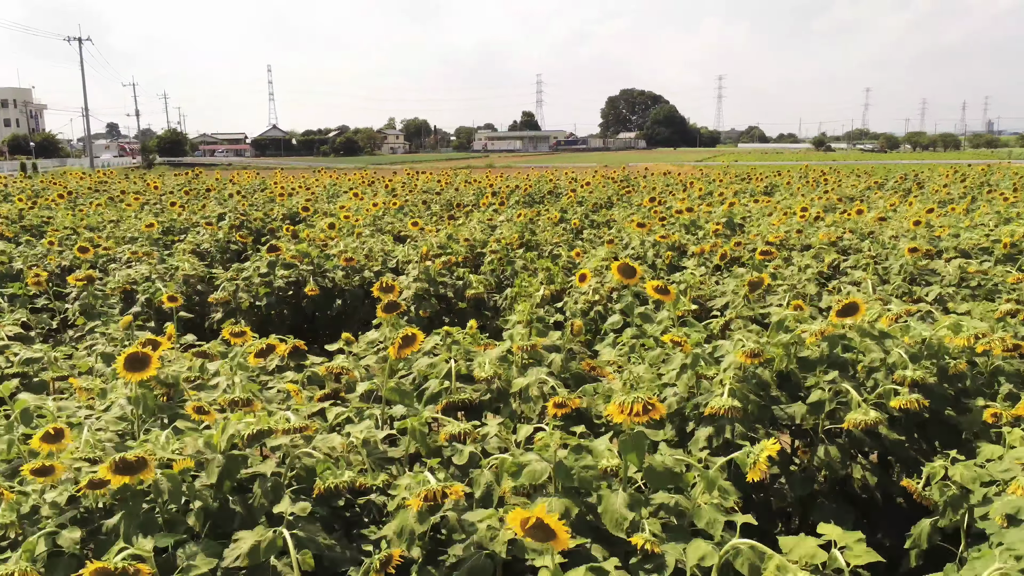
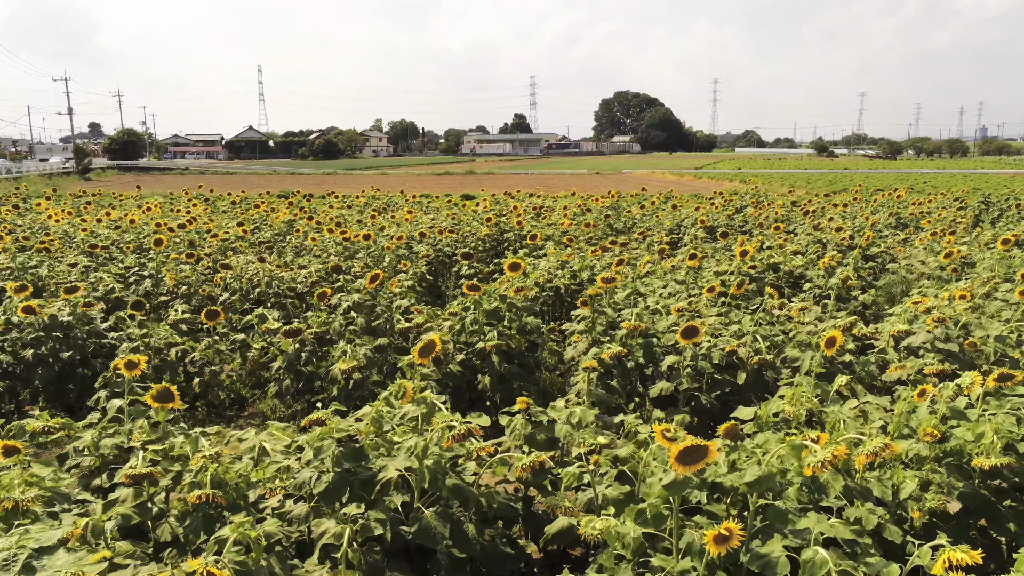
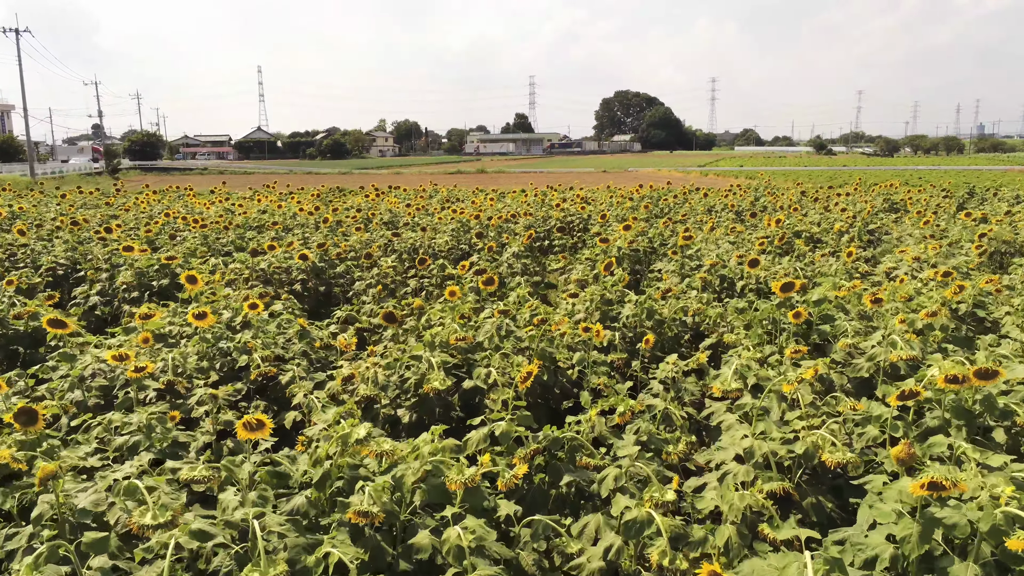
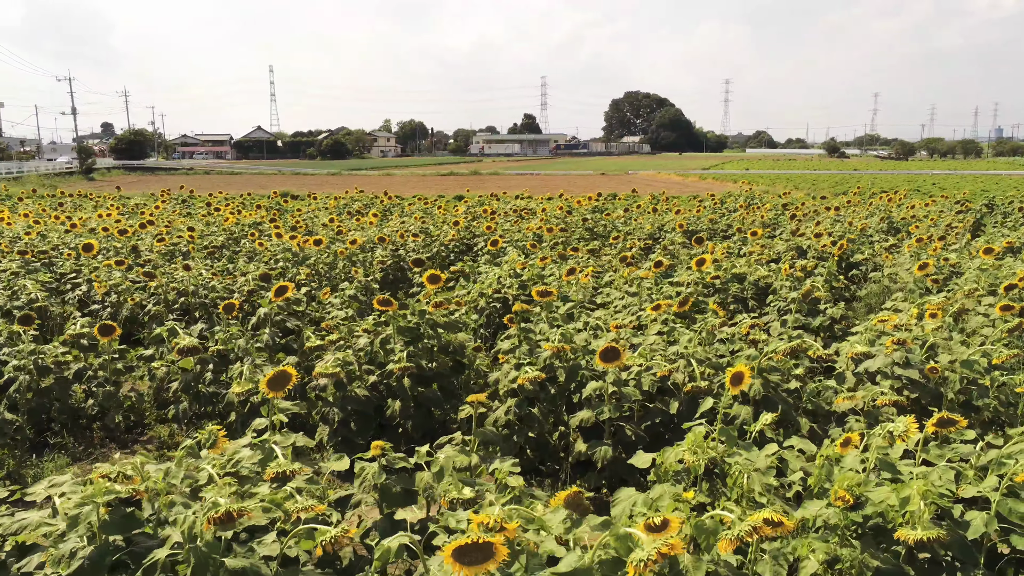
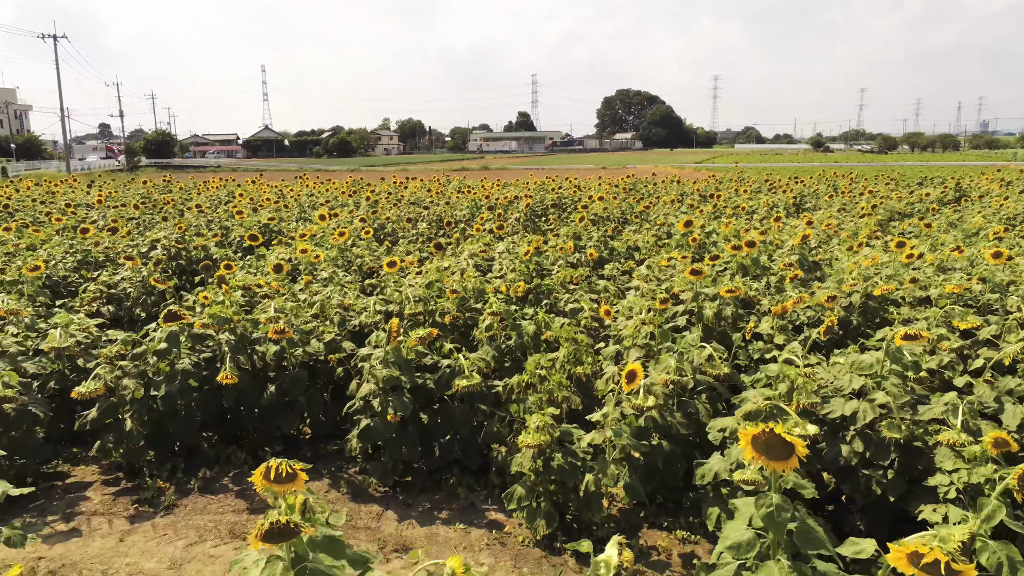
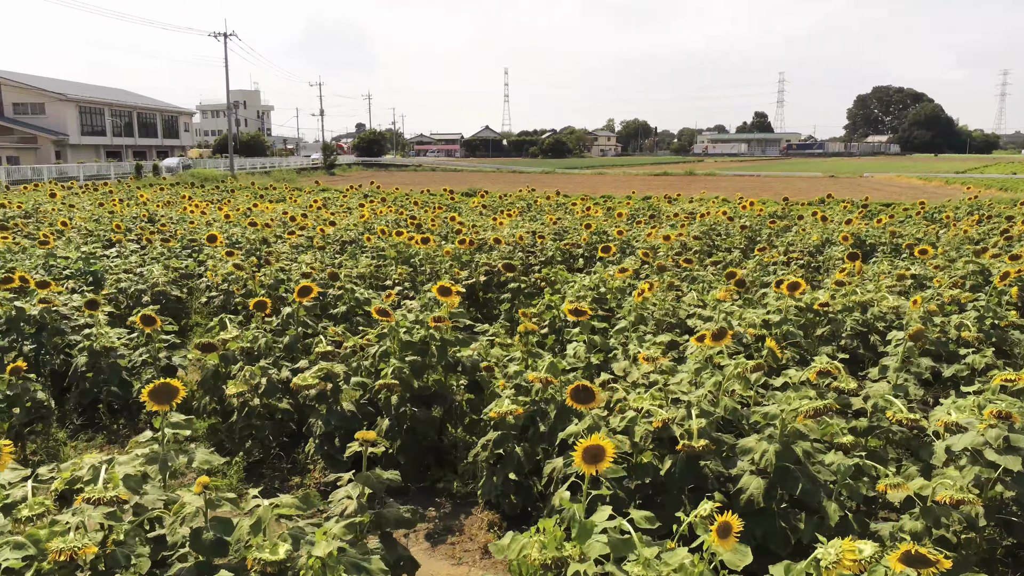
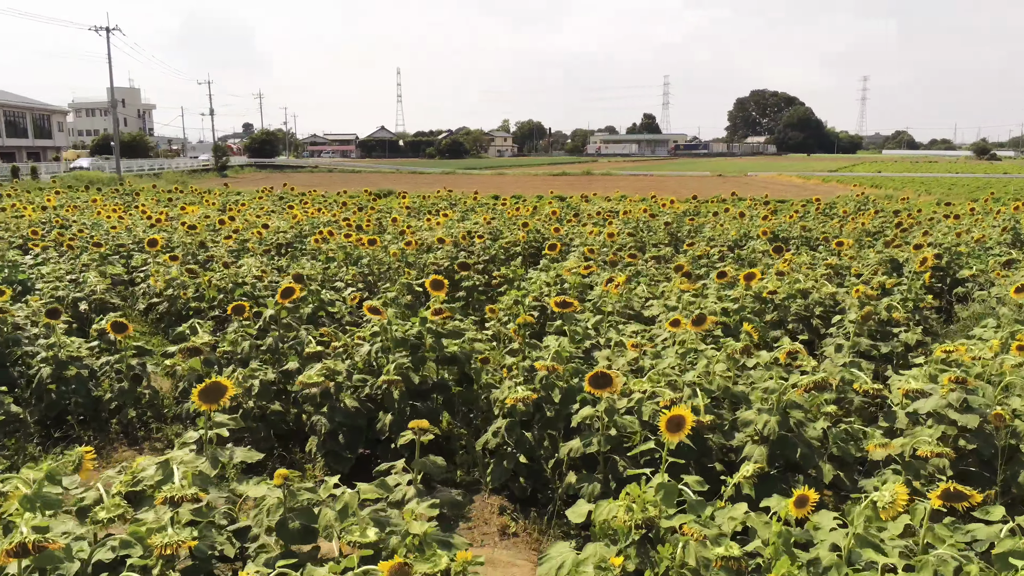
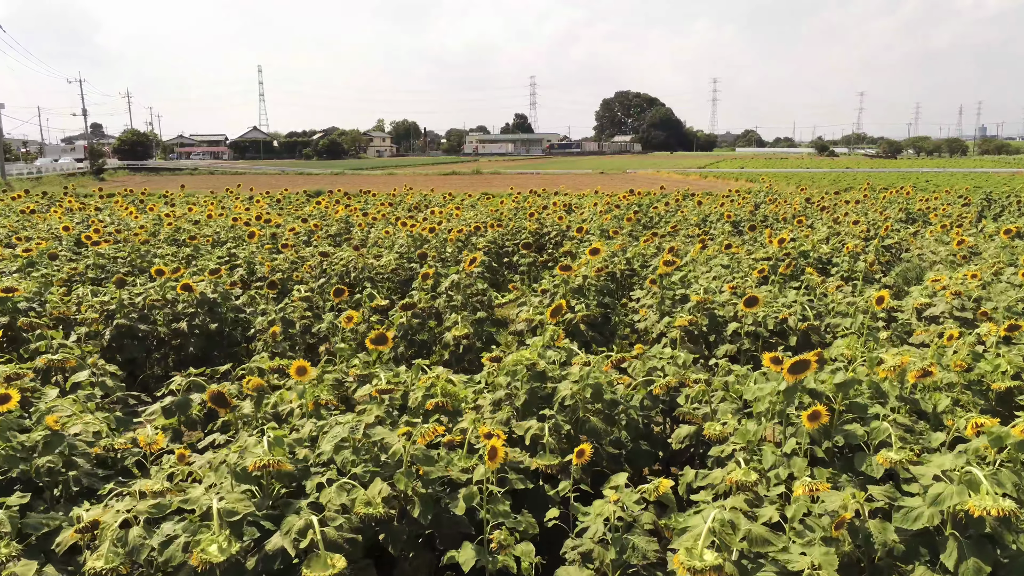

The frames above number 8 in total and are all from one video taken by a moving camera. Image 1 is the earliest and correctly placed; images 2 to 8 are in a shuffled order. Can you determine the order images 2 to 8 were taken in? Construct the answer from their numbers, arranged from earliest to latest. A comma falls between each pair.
5, 3, 8, 2, 4, 7, 6
